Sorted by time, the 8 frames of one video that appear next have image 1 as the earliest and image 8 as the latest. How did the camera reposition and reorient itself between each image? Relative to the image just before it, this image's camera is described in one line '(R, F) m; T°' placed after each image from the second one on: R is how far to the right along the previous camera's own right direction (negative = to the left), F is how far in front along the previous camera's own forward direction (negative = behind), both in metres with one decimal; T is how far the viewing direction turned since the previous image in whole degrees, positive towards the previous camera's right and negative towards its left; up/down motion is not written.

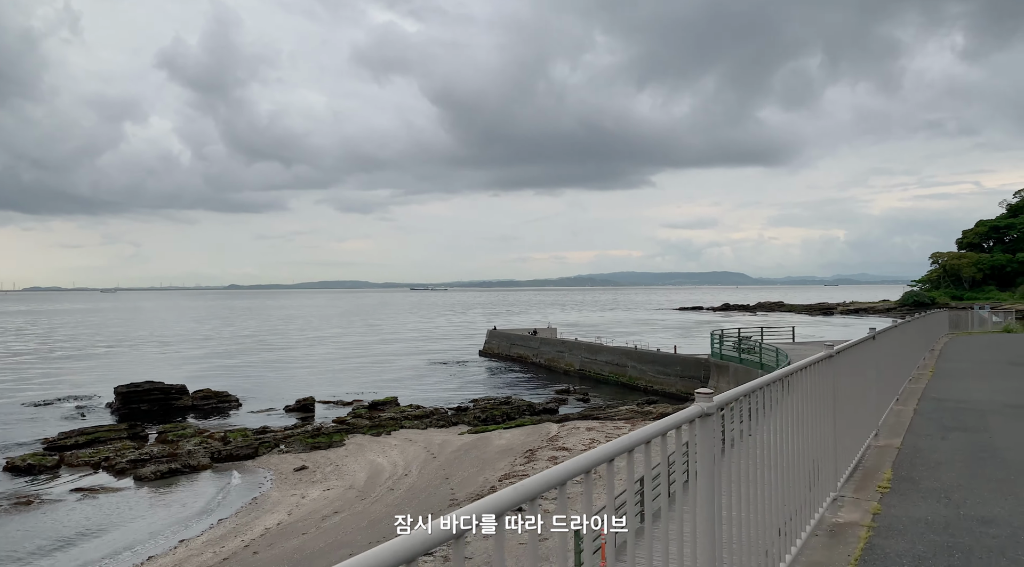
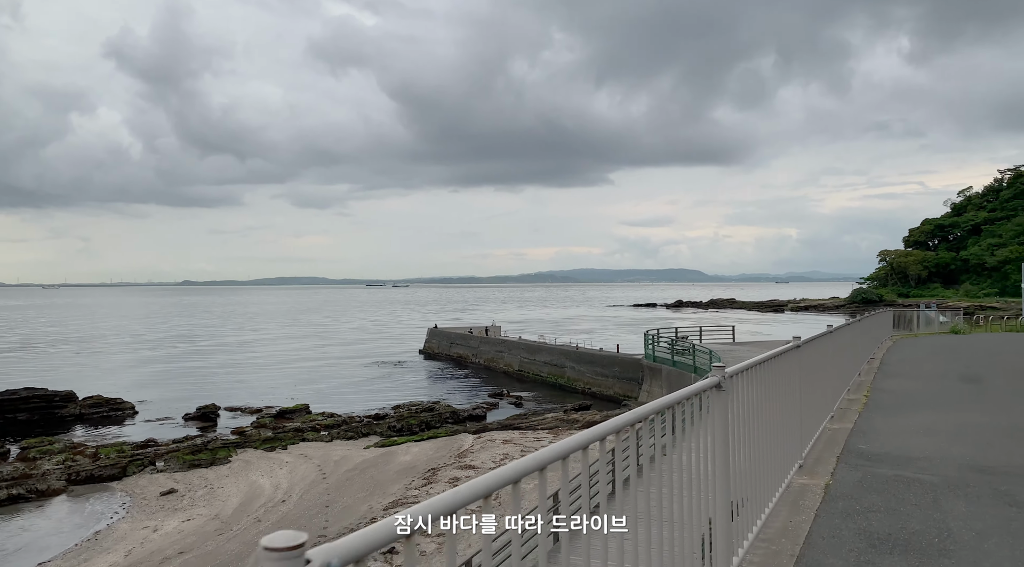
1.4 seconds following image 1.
(+1.3, +2.1) m; +3°
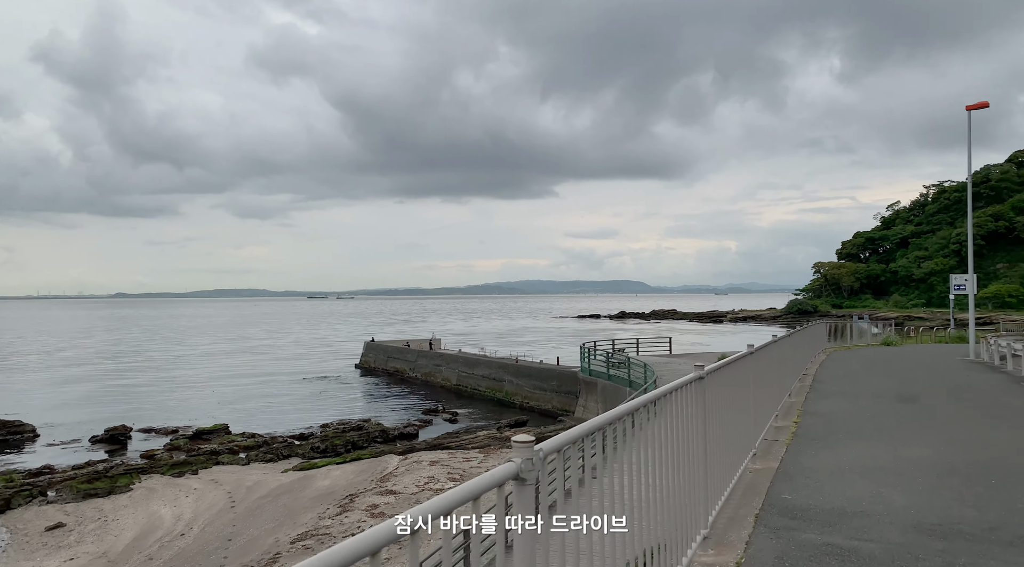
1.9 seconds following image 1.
(+0.5, +0.8) m; +4°
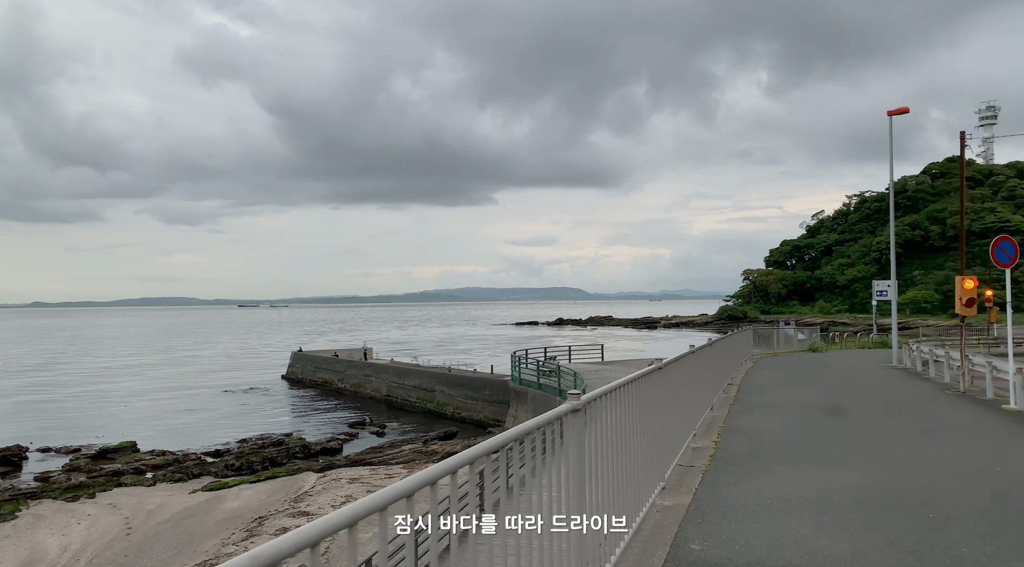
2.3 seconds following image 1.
(+0.3, +0.6) m; +5°
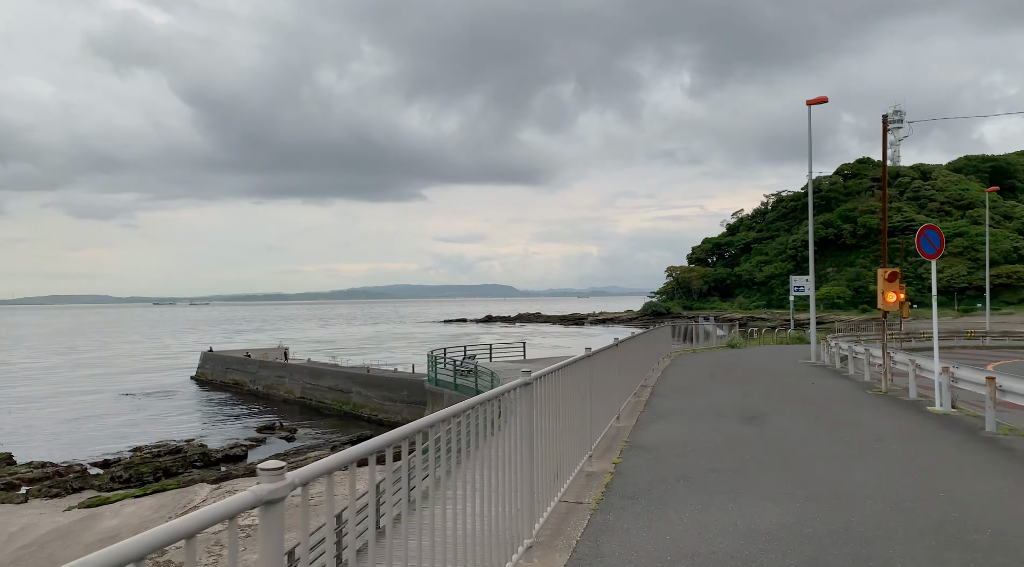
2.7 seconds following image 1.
(+0.4, +0.9) m; +6°
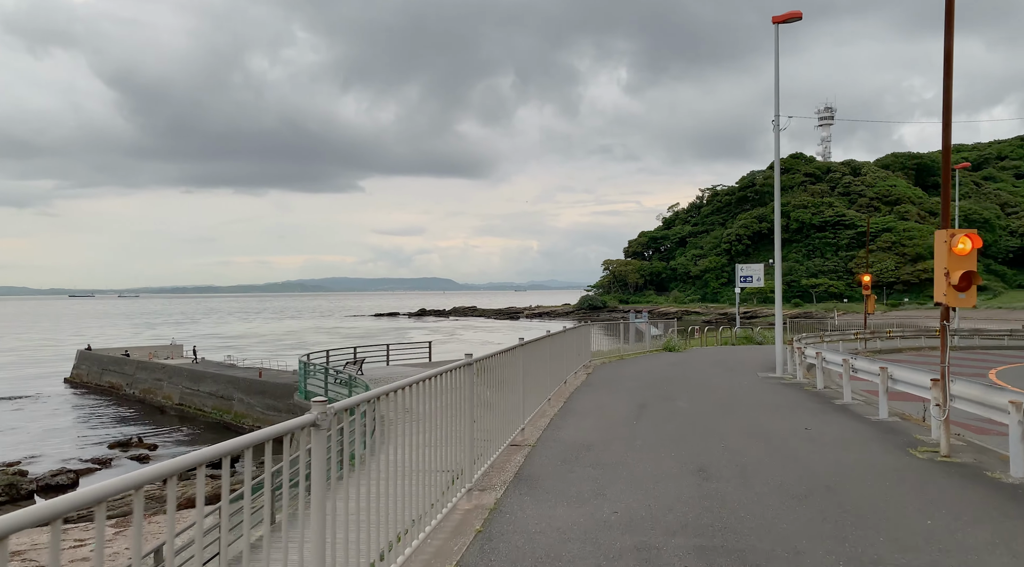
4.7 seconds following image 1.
(+1.1, +3.7) m; +5°
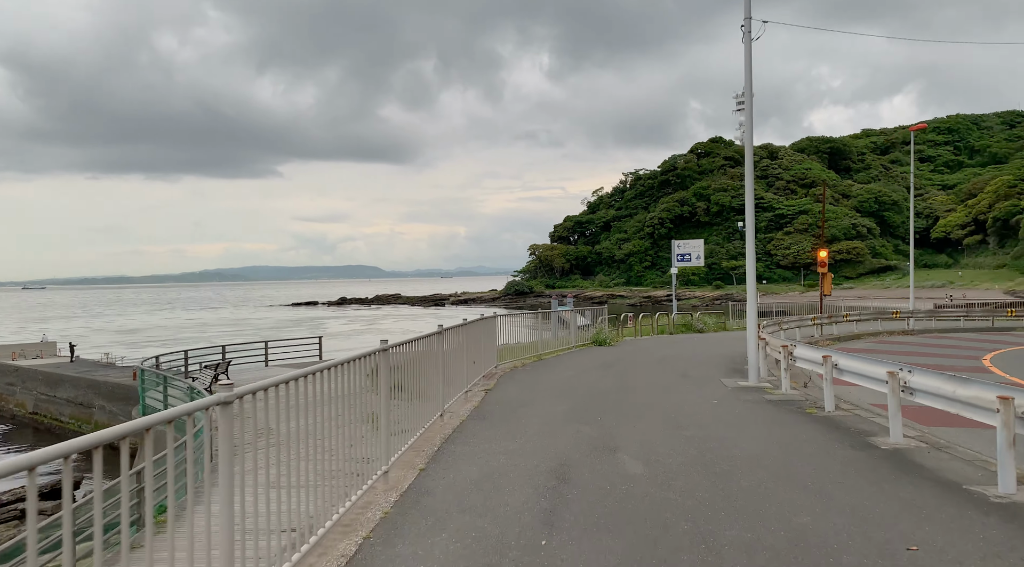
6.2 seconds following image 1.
(+0.6, +2.9) m; +6°
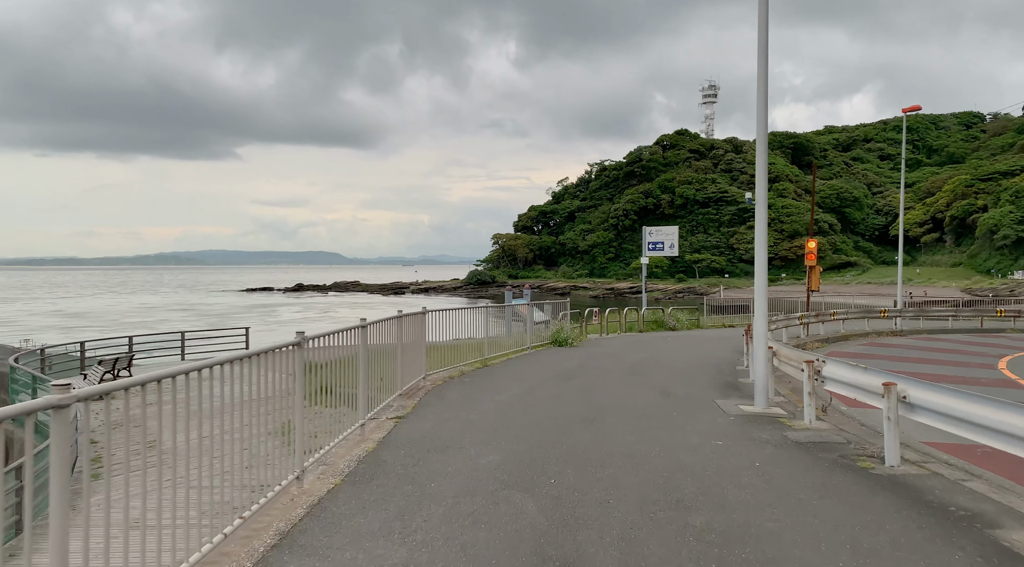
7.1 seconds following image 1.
(+0.2, +1.8) m; +3°
